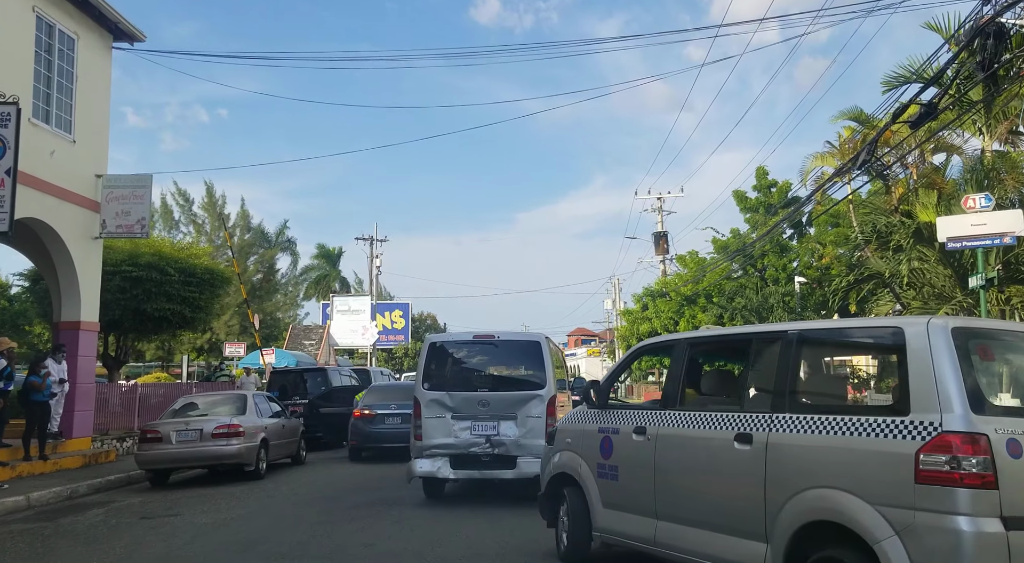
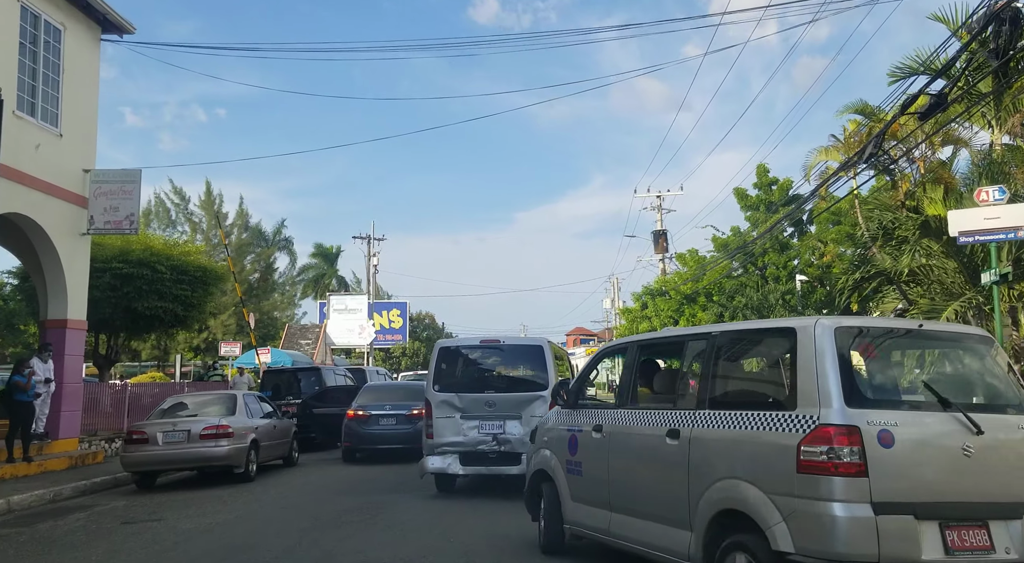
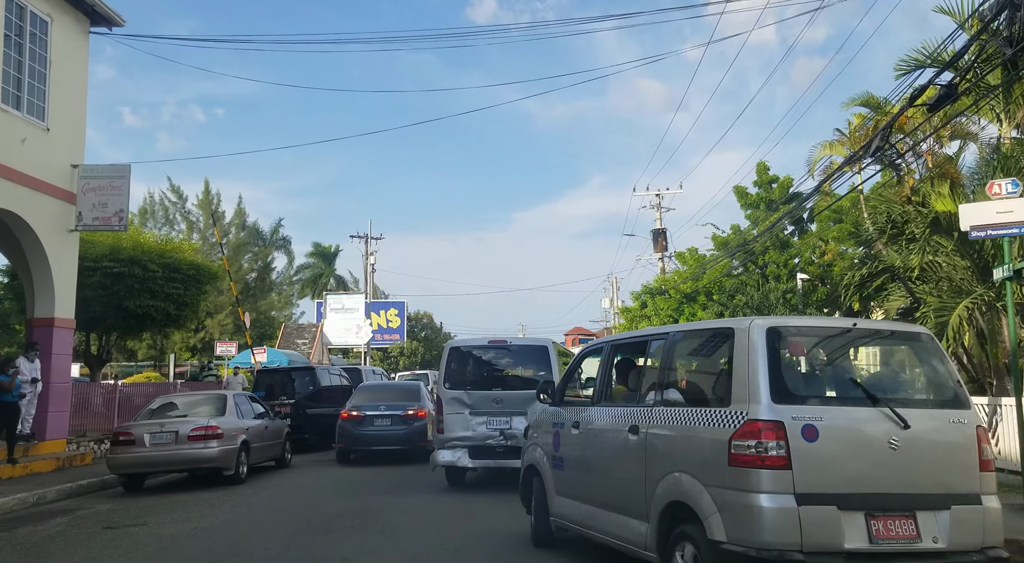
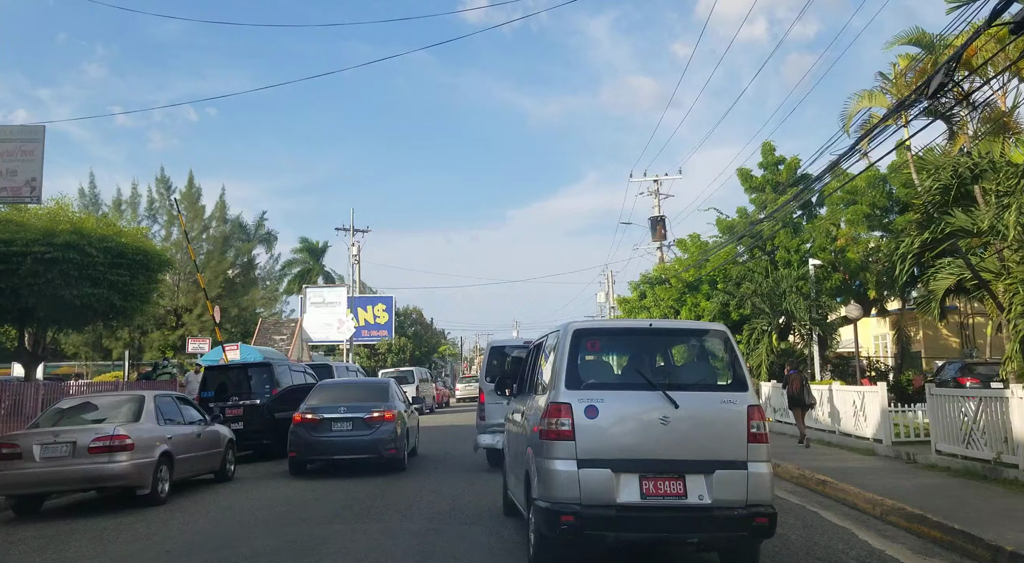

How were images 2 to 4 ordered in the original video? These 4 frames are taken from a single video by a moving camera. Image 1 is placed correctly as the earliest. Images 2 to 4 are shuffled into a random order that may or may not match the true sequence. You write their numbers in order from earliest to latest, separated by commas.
2, 3, 4
